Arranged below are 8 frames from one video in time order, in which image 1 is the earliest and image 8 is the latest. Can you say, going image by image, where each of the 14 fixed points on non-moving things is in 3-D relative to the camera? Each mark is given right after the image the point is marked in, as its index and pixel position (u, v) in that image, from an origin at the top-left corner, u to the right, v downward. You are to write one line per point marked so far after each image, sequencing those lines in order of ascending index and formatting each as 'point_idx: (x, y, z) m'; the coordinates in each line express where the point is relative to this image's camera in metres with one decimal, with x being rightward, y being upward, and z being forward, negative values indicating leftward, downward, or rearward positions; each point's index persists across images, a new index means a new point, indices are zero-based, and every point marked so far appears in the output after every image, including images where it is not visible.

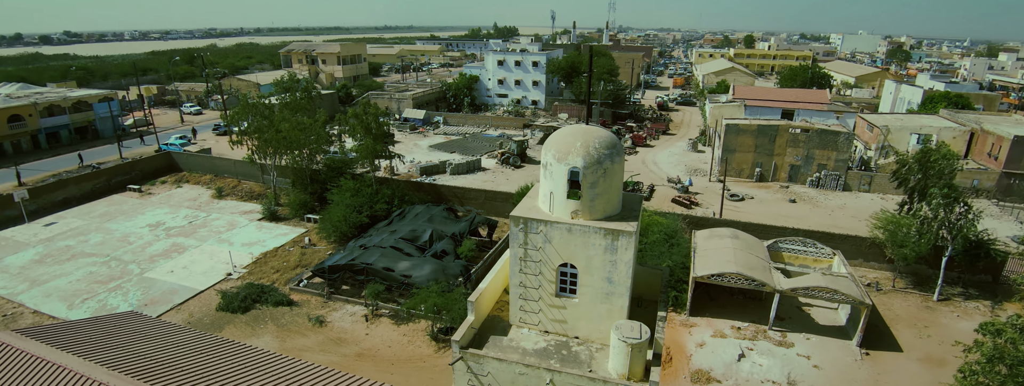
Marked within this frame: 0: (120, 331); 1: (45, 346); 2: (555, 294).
0: (-8.1, -2.6, +9.8) m
1: (-8.0, -2.5, +8.0) m
2: (+0.5, -1.2, +5.3) m
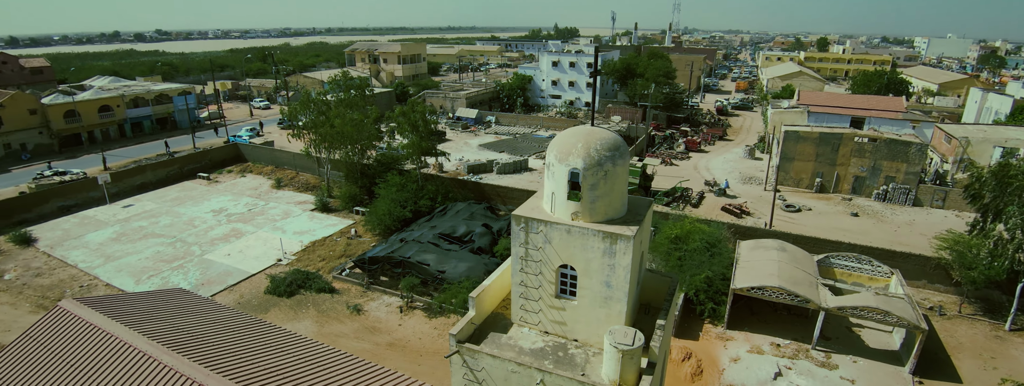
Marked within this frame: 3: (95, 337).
0: (-7.7, -2.3, +10.6) m
1: (-7.7, -2.2, +8.7) m
2: (+0.5, -1.2, +5.2) m
3: (-7.5, -2.5, +8.3) m
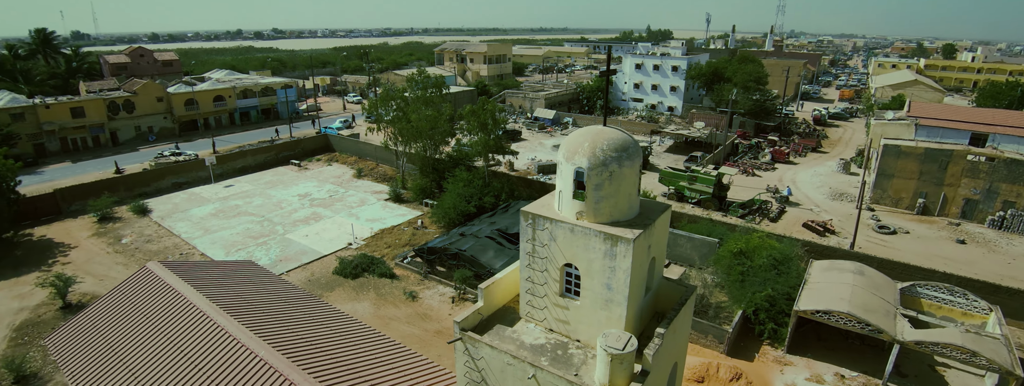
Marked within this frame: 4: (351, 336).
0: (-6.8, -1.8, +11.7) m
1: (-7.1, -1.7, +10.0) m
2: (+0.5, -1.1, +5.2) m
3: (-7.0, -2.1, +9.5) m
4: (-3.6, -2.6, +9.6) m
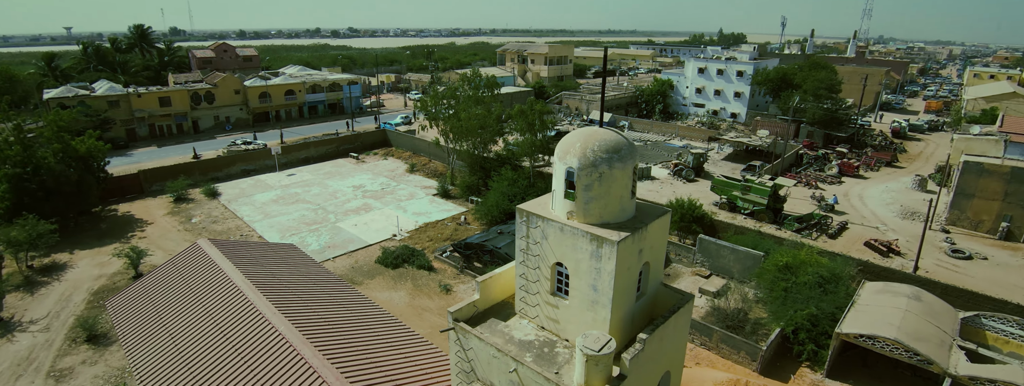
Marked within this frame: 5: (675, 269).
0: (-6.2, -1.5, +12.5) m
1: (-6.6, -1.4, +10.8) m
2: (+0.4, -1.1, +5.3) m
3: (-6.6, -1.7, +10.3) m
4: (-3.2, -2.4, +10.1) m
5: (+5.6, -2.5, +16.0) m
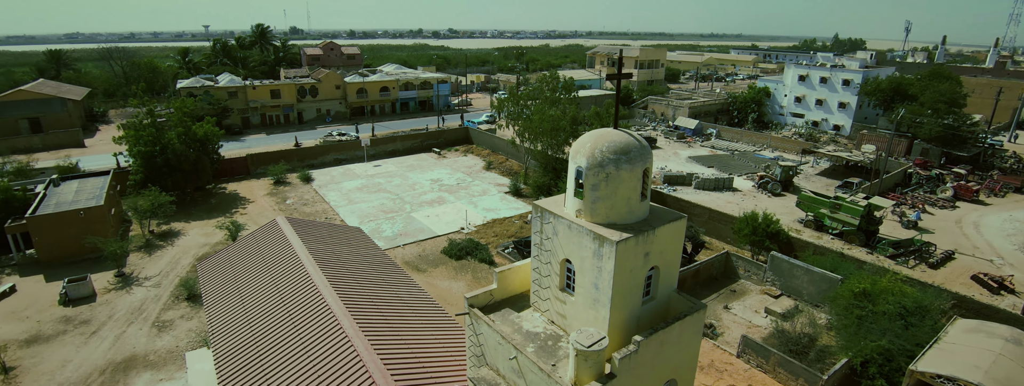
0: (-4.8, -1.1, +13.7) m
1: (-5.5, -0.9, +12.0) m
2: (+0.5, -1.1, +5.4) m
3: (-5.6, -1.3, +11.5) m
4: (-2.3, -2.2, +10.7) m
5: (+7.3, -2.9, +15.2) m
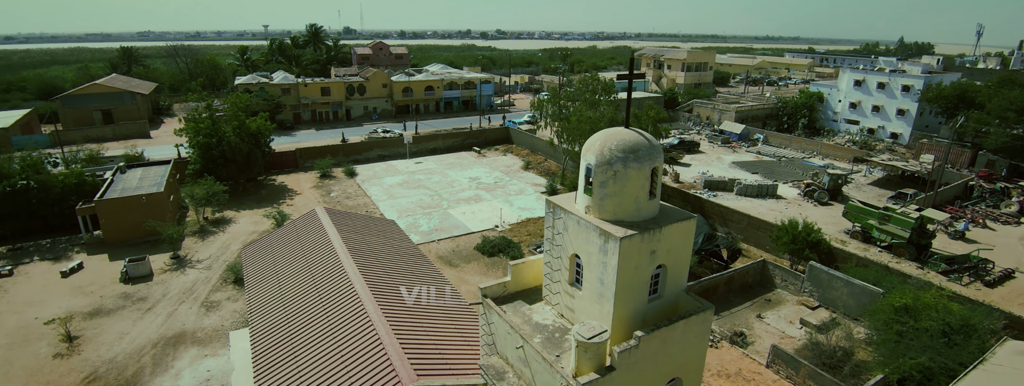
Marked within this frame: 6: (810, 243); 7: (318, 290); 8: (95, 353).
0: (-4.0, -0.9, +14.2) m
1: (-4.8, -0.7, +12.6) m
2: (+0.6, -1.1, +5.5) m
3: (-4.9, -1.1, +12.2) m
4: (-1.8, -2.0, +11.1) m
5: (+8.1, -3.1, +14.7) m
6: (+9.5, -1.6, +15.2) m
7: (-4.0, -2.0, +9.8) m
8: (-11.5, -4.4, +13.2) m
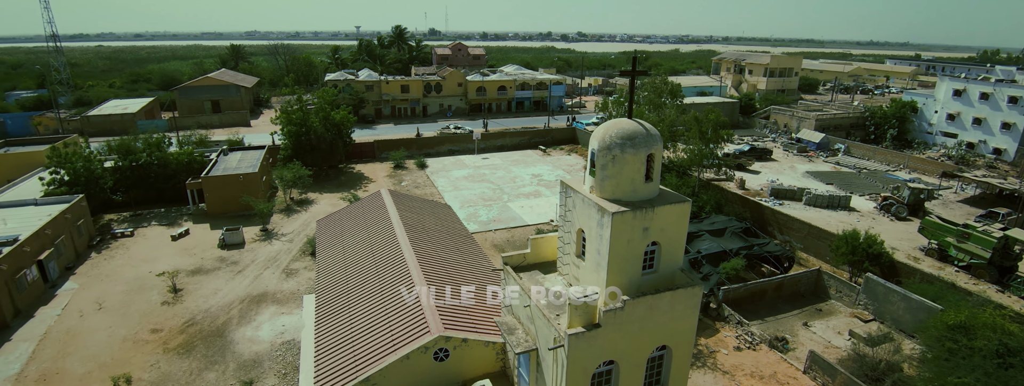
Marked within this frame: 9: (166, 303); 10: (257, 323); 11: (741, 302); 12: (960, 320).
0: (-2.5, -0.5, +15.5) m
1: (-3.6, -0.2, +14.1) m
2: (+0.8, -0.8, +6.3) m
3: (-3.7, -0.6, +13.6) m
4: (-0.9, -1.7, +12.1) m
5: (+9.4, -3.3, +14.3) m
6: (+10.9, -1.9, +14.6) m
7: (-3.2, -1.5, +11.2) m
8: (-10.3, -3.6, +15.6) m
9: (-11.4, -3.6, +15.7) m
10: (-7.6, -3.9, +14.3) m
11: (+6.7, -3.2, +14.0) m
12: (+10.2, -2.9, +10.8) m
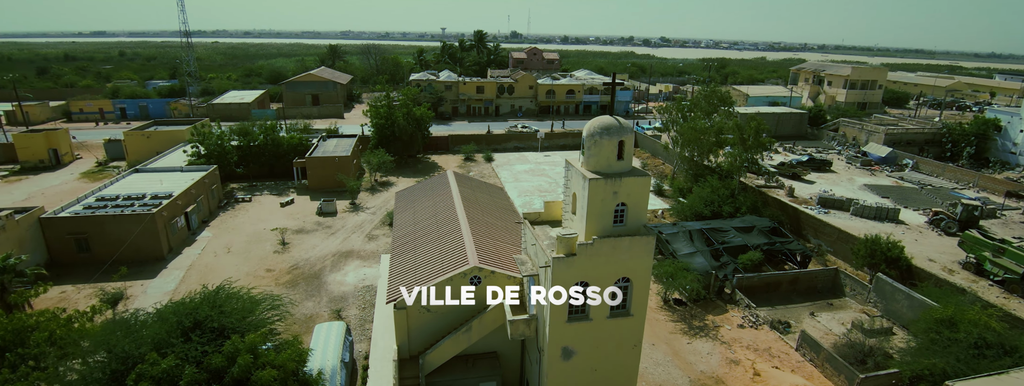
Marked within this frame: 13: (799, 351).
0: (-0.8, +0.1, +18.4) m
1: (-2.1, +0.4, +17.1) m
2: (+1.1, -0.4, +8.7) m
3: (-2.3, +0.1, +16.7) m
4: (+0.2, -1.2, +14.7) m
5: (+10.6, -3.5, +15.4) m
6: (+12.2, -2.2, +15.5) m
7: (-2.2, -0.8, +14.1) m
8: (-8.7, -2.5, +19.6) m
9: (-9.7, -2.4, +19.9) m
10: (-6.2, -2.9, +17.9) m
11: (+7.9, -3.2, +15.5) m
12: (+10.8, -3.0, +11.8) m
13: (+7.7, -4.3, +12.8) m
